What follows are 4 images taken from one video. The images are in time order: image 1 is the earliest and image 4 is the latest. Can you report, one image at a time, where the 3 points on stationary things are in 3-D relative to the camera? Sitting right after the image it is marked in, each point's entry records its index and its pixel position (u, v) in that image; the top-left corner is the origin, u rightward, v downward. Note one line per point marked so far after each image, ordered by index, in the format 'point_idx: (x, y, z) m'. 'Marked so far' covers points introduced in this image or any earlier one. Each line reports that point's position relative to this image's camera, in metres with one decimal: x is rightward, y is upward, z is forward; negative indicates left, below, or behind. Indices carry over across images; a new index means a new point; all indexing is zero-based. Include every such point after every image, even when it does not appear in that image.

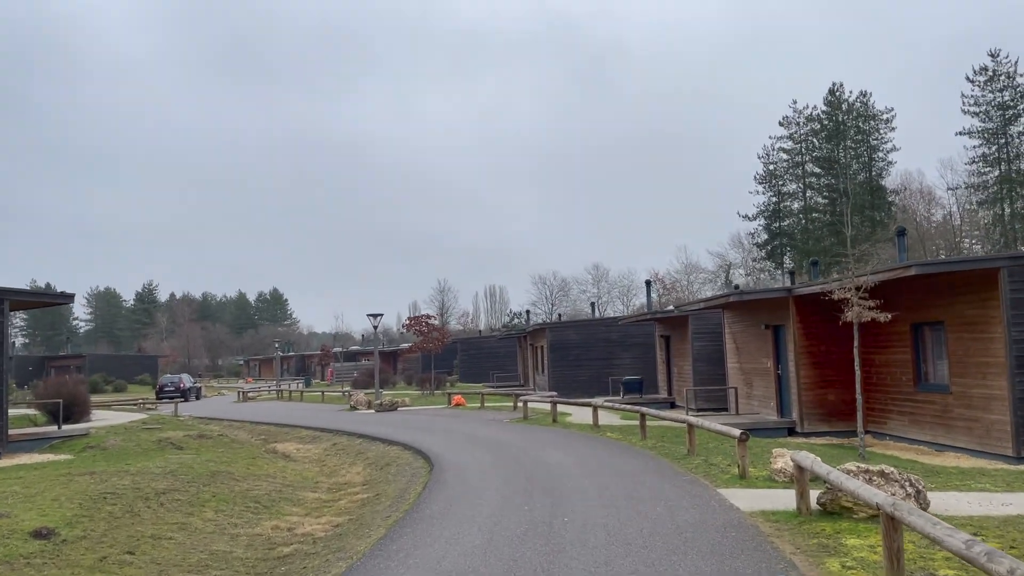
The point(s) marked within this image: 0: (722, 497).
0: (+2.3, -2.3, +8.9) m
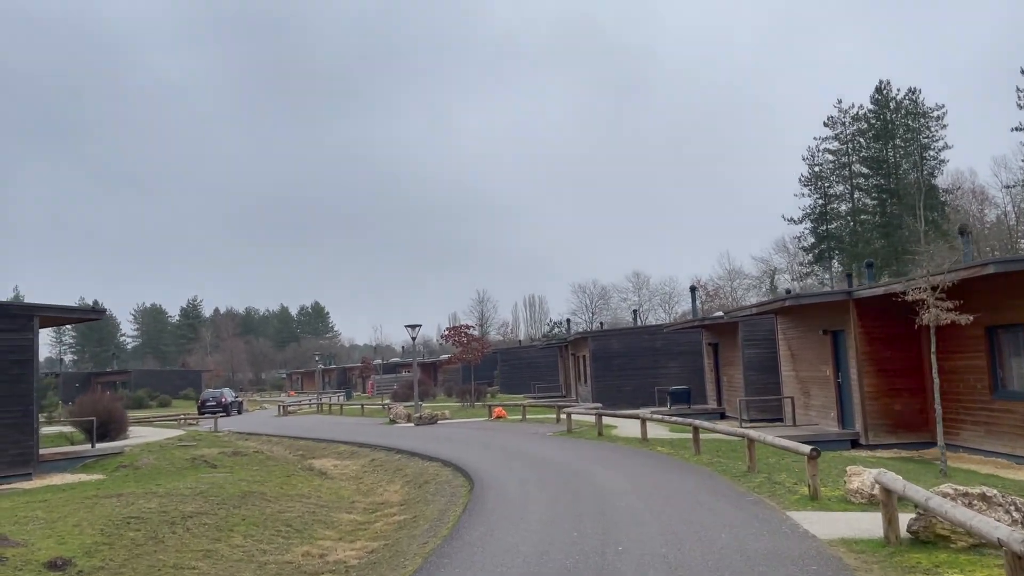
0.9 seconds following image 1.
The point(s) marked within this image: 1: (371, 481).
0: (+2.8, -2.4, +8.0) m
1: (-2.8, -3.8, +15.7) m
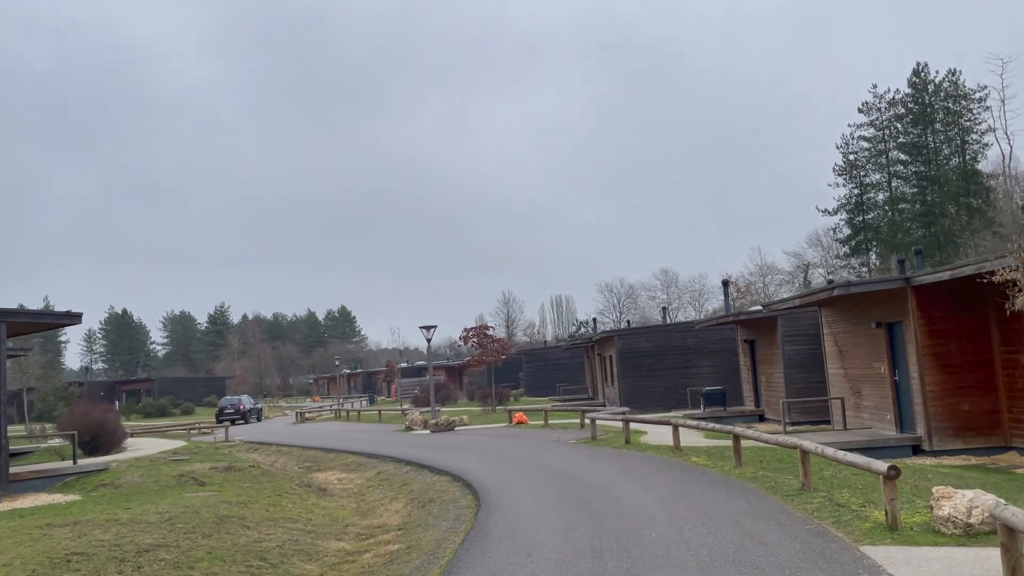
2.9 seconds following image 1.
0: (+2.8, -2.2, +6.3) m
1: (-2.4, -3.7, +14.1) m
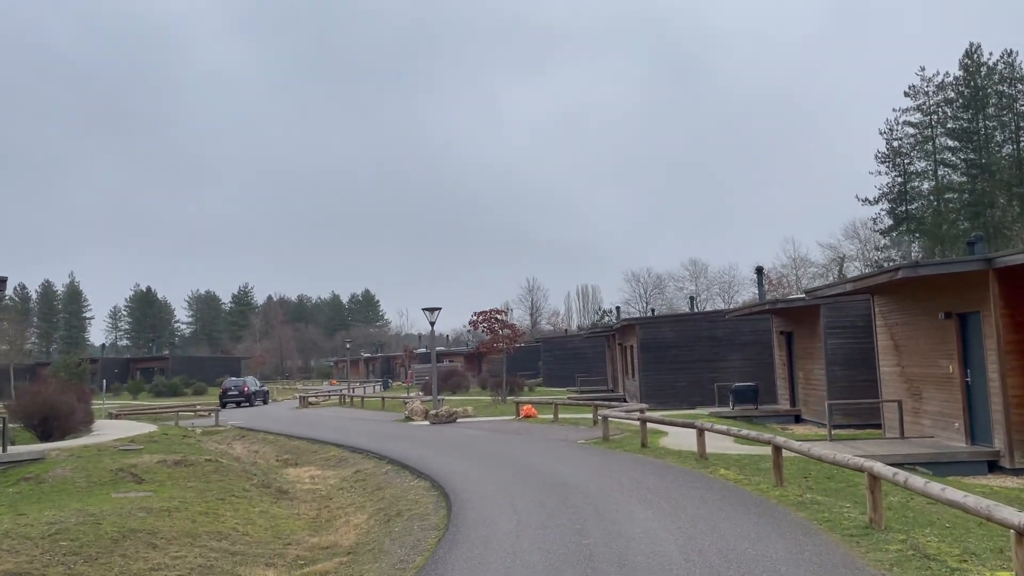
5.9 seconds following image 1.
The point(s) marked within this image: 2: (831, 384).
0: (+2.5, -1.9, +3.9) m
1: (-2.6, -3.2, +11.9) m
2: (+7.0, -2.1, +17.5) m
